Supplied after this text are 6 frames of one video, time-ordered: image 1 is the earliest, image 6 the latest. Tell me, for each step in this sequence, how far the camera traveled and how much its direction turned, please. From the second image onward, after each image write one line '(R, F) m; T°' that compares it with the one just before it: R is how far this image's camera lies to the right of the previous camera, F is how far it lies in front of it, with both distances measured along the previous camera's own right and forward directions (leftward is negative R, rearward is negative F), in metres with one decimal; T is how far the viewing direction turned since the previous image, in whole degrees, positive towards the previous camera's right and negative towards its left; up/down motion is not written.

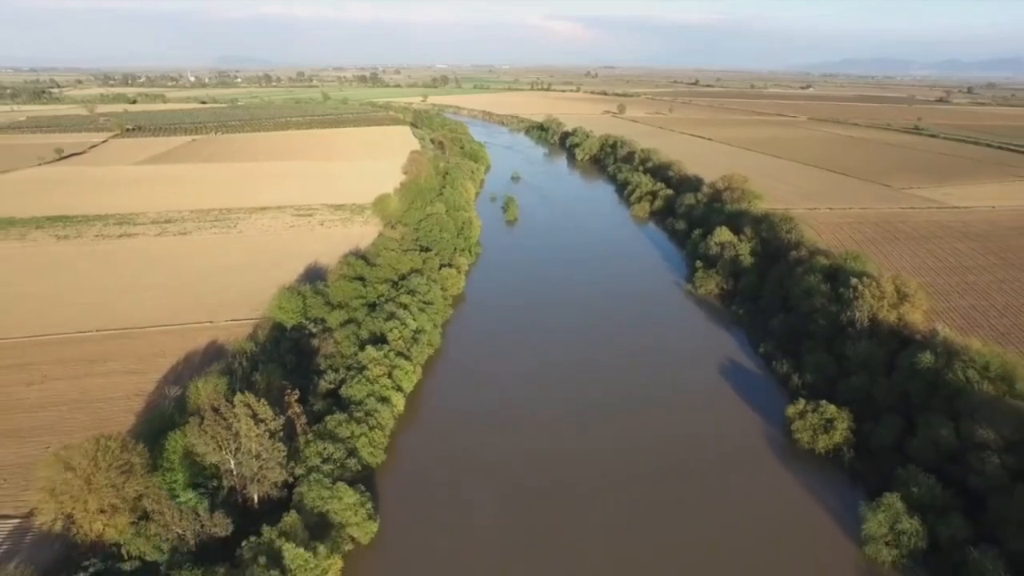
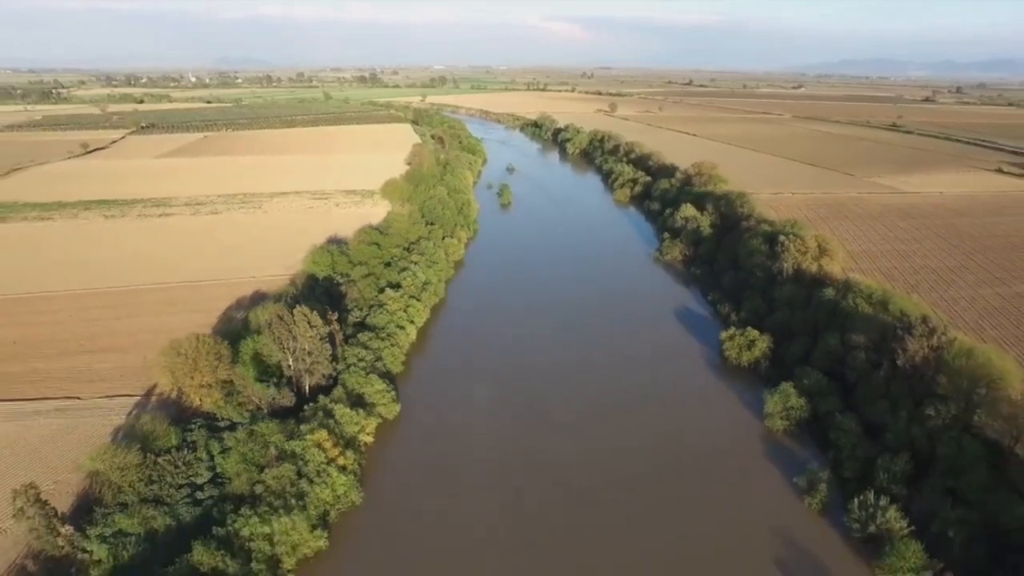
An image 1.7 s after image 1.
(+0.3, -4.5) m; 0°
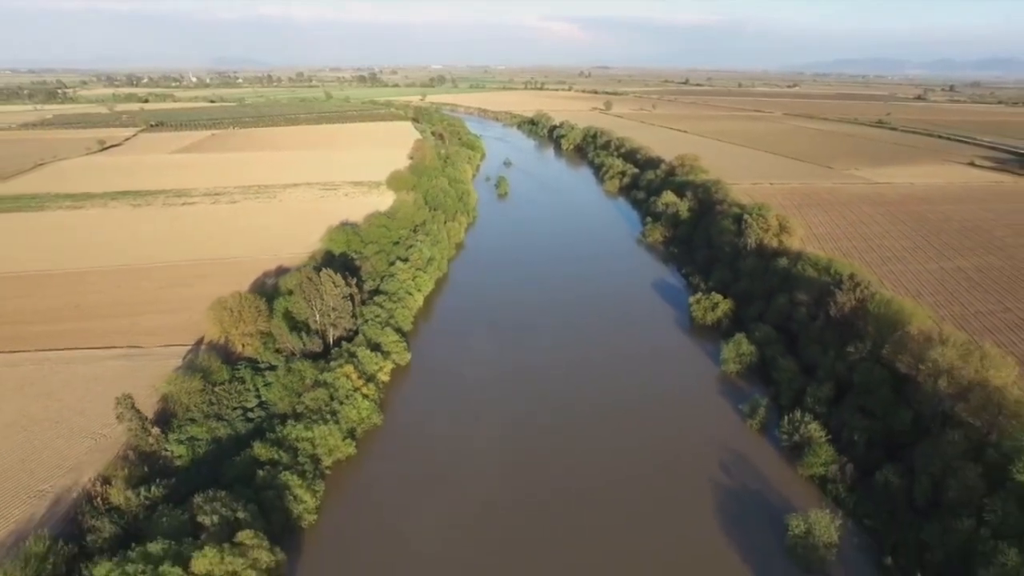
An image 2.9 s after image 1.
(+0.2, -3.1) m; 0°
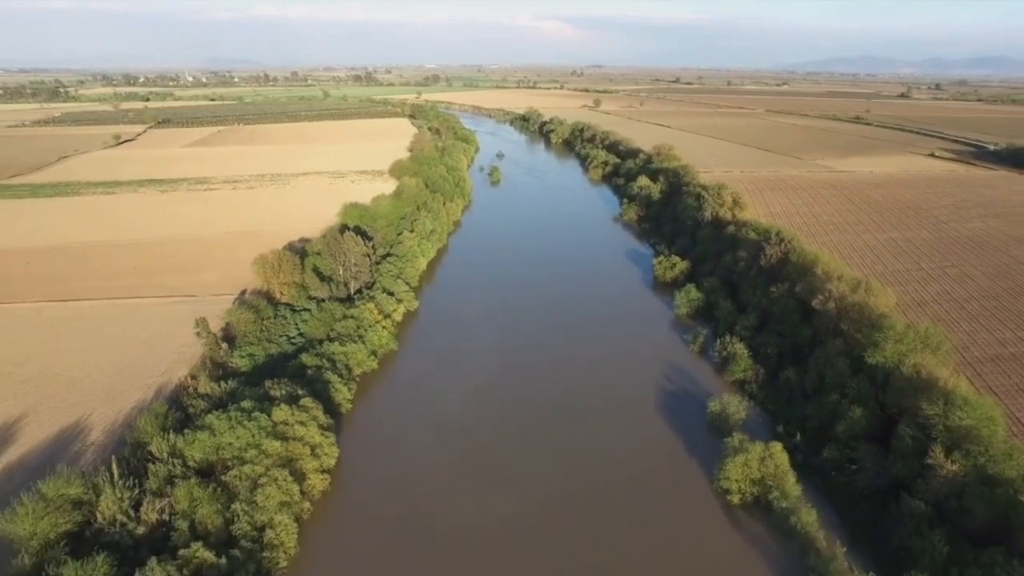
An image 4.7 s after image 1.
(+0.2, -4.4) m; 0°
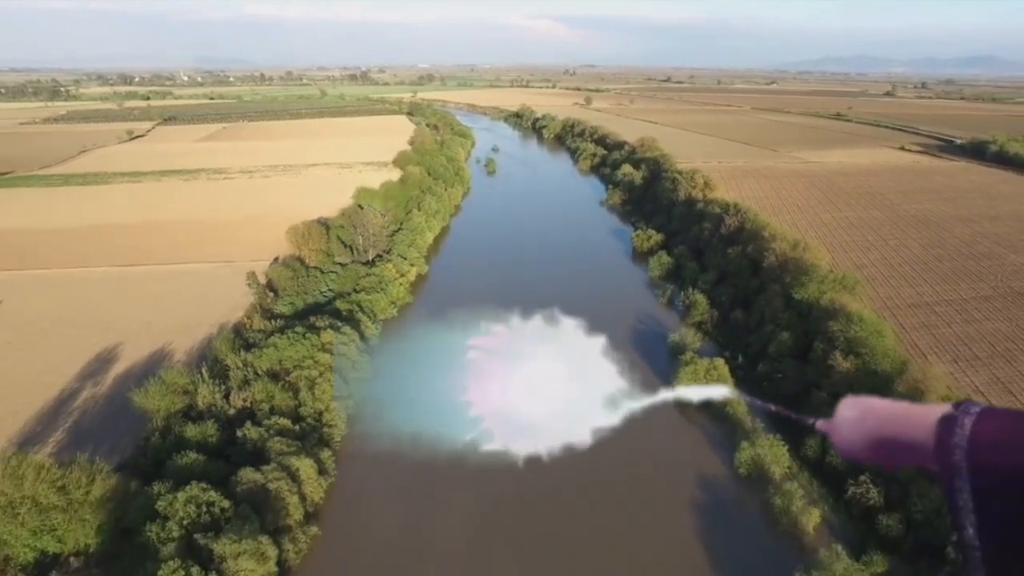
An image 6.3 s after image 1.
(-0.1, -4.0) m; +1°
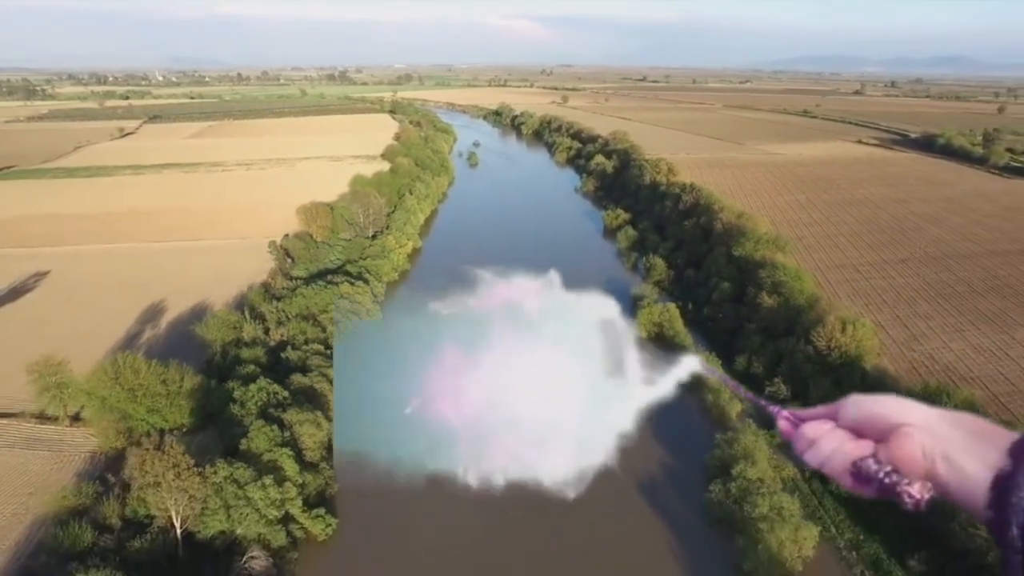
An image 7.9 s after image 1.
(-0.3, -3.8) m; +2°
